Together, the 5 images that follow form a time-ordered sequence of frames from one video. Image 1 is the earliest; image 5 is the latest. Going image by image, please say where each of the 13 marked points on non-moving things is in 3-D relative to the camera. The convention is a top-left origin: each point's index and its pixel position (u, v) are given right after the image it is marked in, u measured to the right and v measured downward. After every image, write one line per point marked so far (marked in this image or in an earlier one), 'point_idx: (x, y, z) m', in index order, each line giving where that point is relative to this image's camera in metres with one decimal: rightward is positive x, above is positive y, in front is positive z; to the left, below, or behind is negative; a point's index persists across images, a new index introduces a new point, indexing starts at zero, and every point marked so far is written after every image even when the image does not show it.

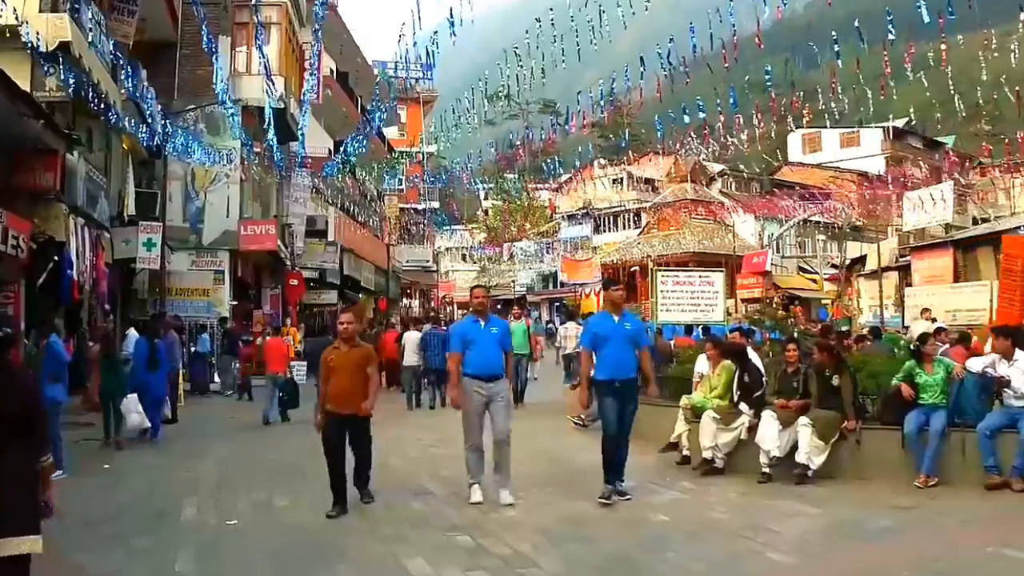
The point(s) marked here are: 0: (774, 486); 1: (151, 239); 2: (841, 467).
0: (+2.2, -1.7, +8.6) m
1: (-6.9, +0.9, +19.3) m
2: (+2.9, -1.6, +9.0) m
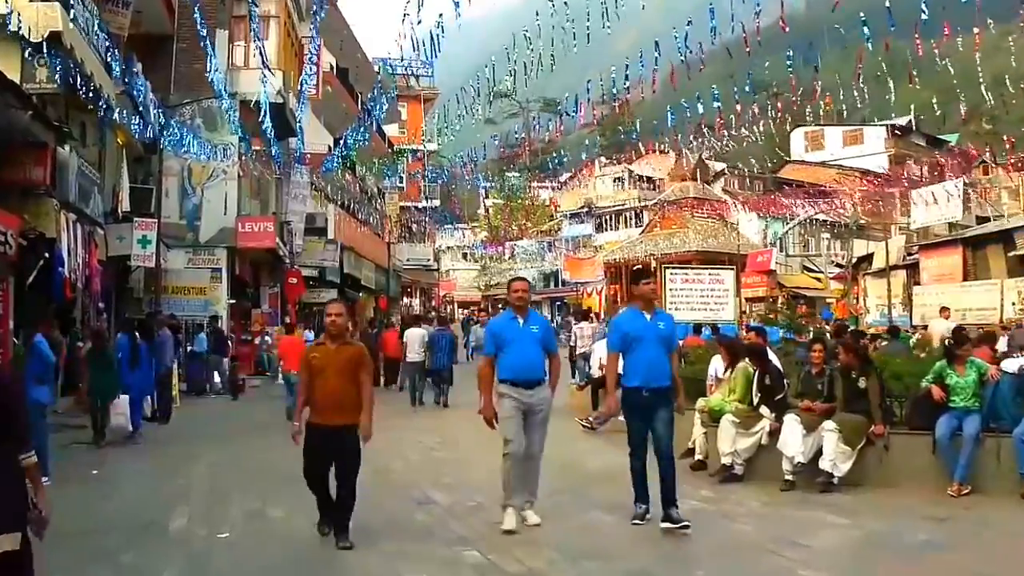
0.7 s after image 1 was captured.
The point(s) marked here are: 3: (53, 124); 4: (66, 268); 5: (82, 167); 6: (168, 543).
0: (+2.3, -1.7, +8.1) m
1: (-6.8, +1.0, +18.9) m
2: (+3.0, -1.6, +8.5) m
3: (-6.4, +2.3, +14.1) m
4: (-6.8, +0.3, +15.4) m
5: (-7.1, +2.0, +16.9) m
6: (-2.3, -1.7, +6.8) m
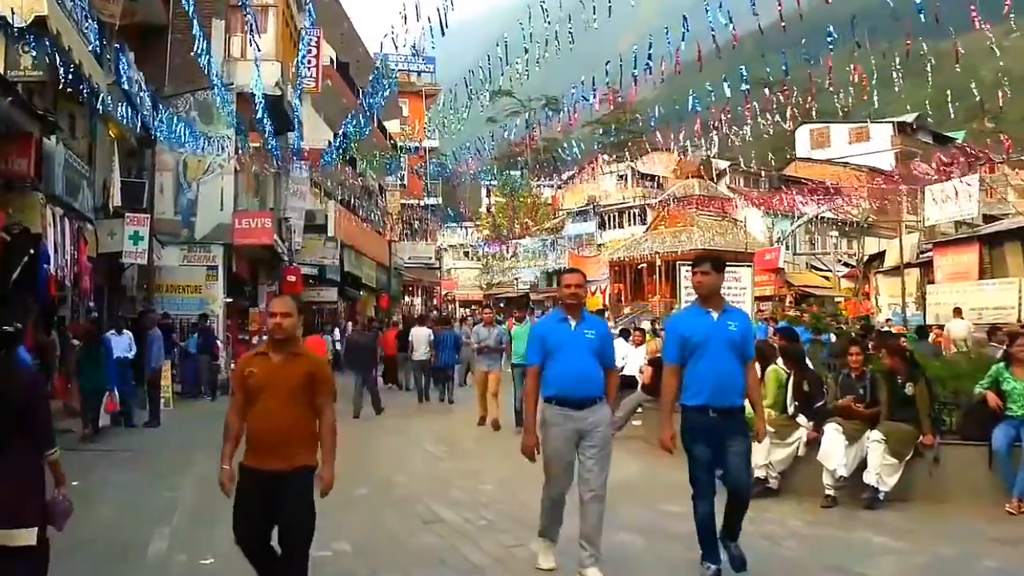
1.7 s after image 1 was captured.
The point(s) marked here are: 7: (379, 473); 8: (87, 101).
0: (+2.4, -1.6, +7.4) m
1: (-6.7, +1.0, +18.1) m
2: (+3.1, -1.5, +7.8) m
3: (-6.3, +2.3, +13.4) m
4: (-6.7, +0.3, +14.7) m
5: (-7.0, +2.0, +16.2) m
6: (-2.2, -1.7, +6.1) m
7: (-1.2, -1.7, +9.3) m
8: (-7.2, +3.2, +17.3) m
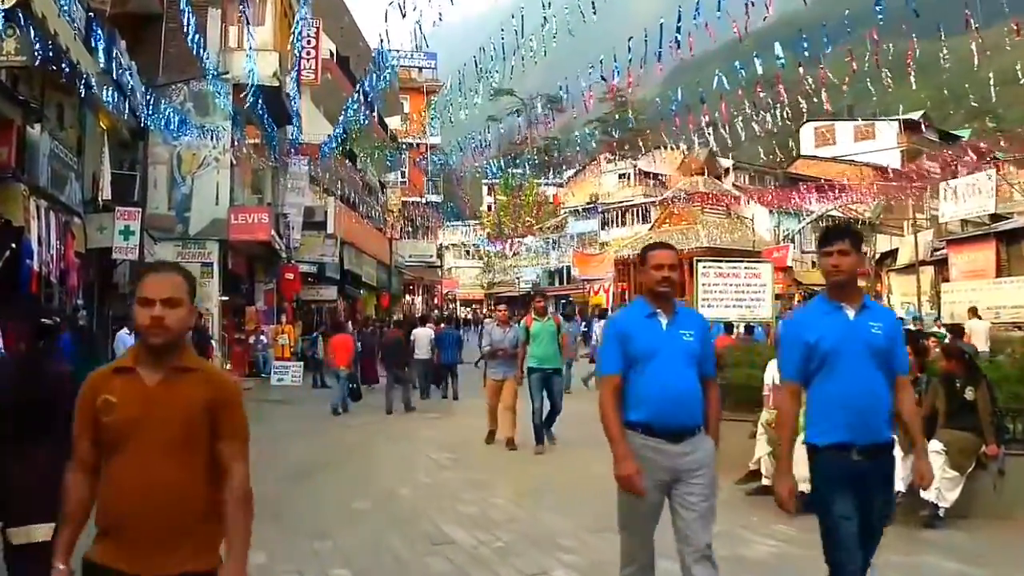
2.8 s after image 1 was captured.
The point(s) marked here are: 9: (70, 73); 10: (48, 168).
0: (+2.5, -1.6, +6.6) m
1: (-6.5, +1.1, +17.4) m
2: (+3.2, -1.5, +7.0) m
3: (-6.2, +2.4, +12.7) m
4: (-6.5, +0.4, +14.0) m
5: (-6.9, +2.1, +15.4) m
6: (-2.1, -1.6, +5.3) m
7: (-1.1, -1.6, +8.5) m
8: (-7.1, +3.2, +16.5) m
9: (-6.9, +3.4, +15.8) m
10: (-6.8, +1.8, +14.9) m
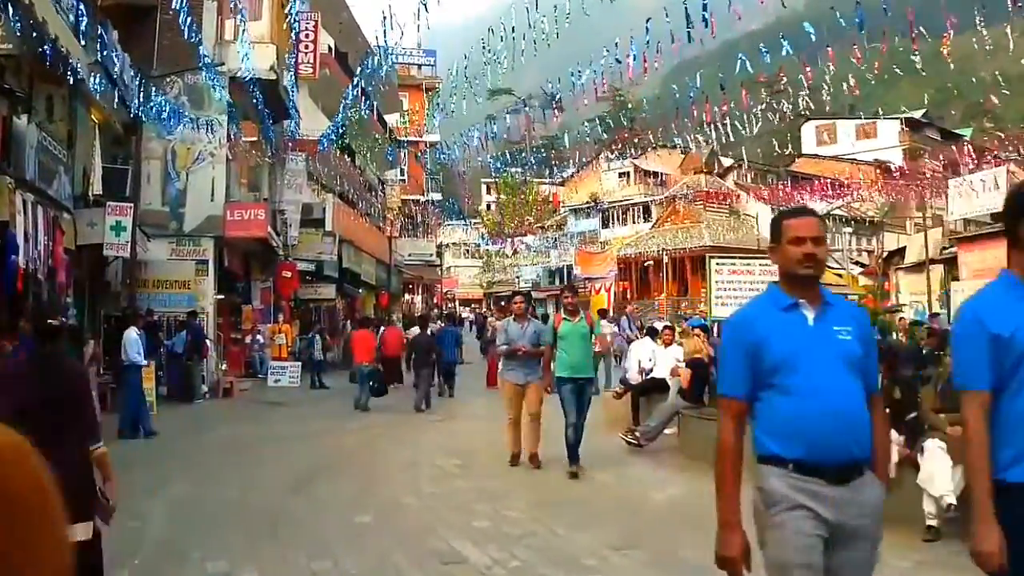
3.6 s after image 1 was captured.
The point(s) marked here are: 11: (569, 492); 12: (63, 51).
0: (+2.6, -1.6, +6.1) m
1: (-6.5, +1.1, +16.8) m
2: (+3.3, -1.5, +6.5) m
3: (-6.1, +2.4, +12.1) m
4: (-6.5, +0.4, +13.4) m
5: (-6.8, +2.1, +14.8) m
6: (-2.0, -1.6, +4.7) m
7: (-1.0, -1.6, +7.9) m
8: (-7.0, +3.3, +15.9) m
9: (-6.8, +3.4, +15.3) m
10: (-6.7, +1.8, +14.4) m
11: (+0.5, -1.6, +8.1) m
12: (-6.6, +3.5, +14.8) m
